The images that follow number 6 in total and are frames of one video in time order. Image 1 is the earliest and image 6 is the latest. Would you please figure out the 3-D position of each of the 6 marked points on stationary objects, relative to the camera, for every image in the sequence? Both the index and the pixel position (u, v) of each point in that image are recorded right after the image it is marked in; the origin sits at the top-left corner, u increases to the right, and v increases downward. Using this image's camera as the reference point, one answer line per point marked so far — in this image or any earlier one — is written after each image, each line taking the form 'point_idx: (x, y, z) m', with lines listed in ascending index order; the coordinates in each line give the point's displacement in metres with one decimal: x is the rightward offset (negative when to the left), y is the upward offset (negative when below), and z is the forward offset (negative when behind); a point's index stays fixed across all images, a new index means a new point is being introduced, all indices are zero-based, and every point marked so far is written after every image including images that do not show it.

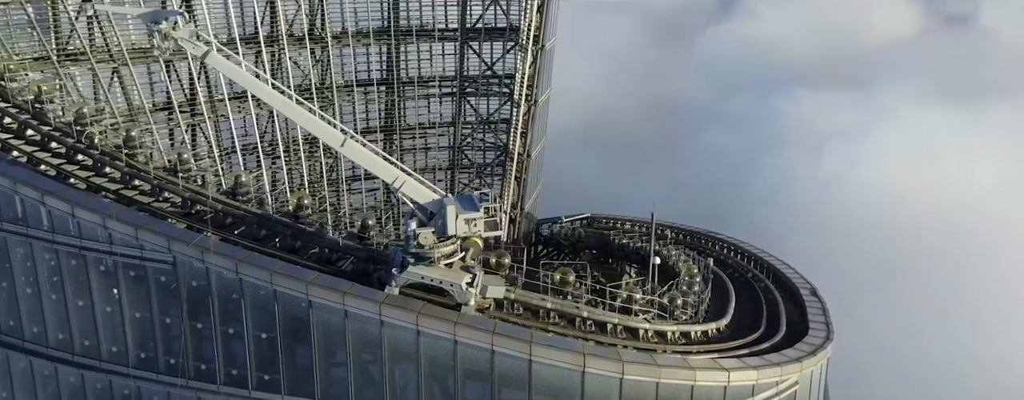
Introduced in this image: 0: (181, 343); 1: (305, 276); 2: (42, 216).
0: (-9.1, -3.9, +19.5) m
1: (-5.3, -1.9, +18.0) m
2: (-12.9, -0.5, +19.5) m
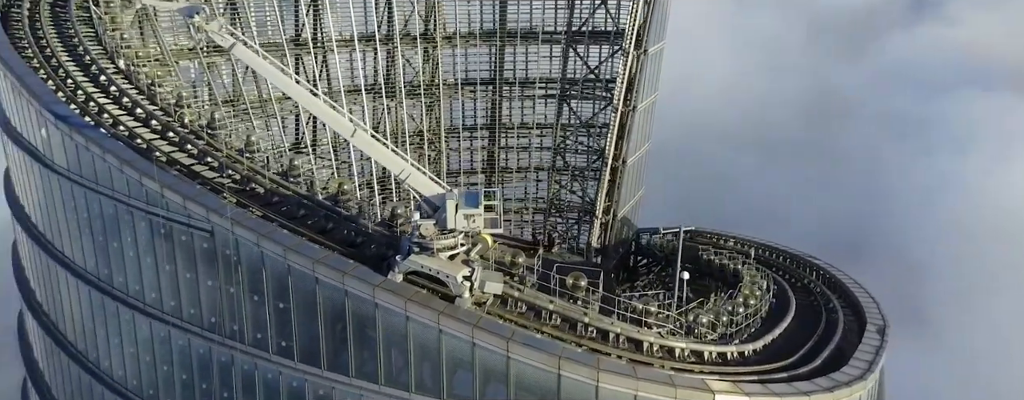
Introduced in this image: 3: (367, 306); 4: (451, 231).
0: (-9.1, -3.2, +21.9) m
1: (-5.5, -1.5, +19.7) m
2: (-12.4, +0.5, +22.7) m
3: (-4.0, -2.9, +19.3) m
4: (-1.8, -0.9, +20.0) m
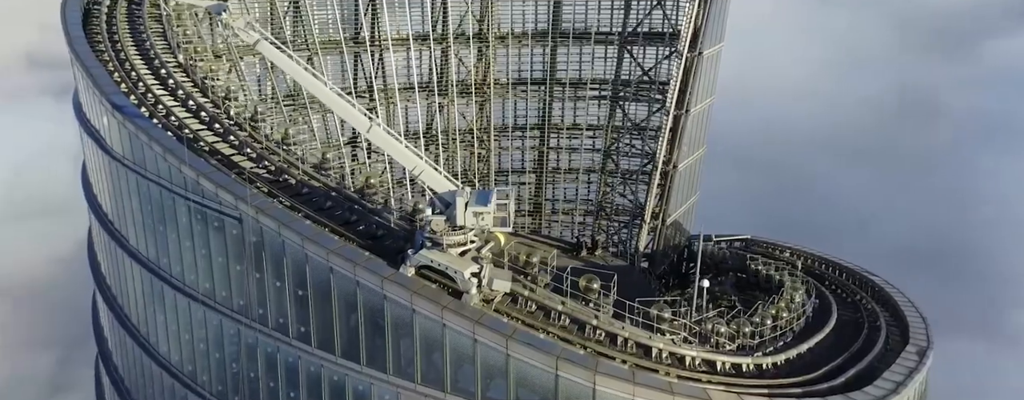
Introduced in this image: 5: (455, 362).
0: (-8.6, -2.8, +23.0) m
1: (-5.2, -1.3, +20.4) m
2: (-11.8, +1.0, +24.1) m
3: (-3.8, -2.7, +19.9) m
4: (-1.5, -0.8, +20.4) m
5: (-1.5, -4.4, +19.3) m
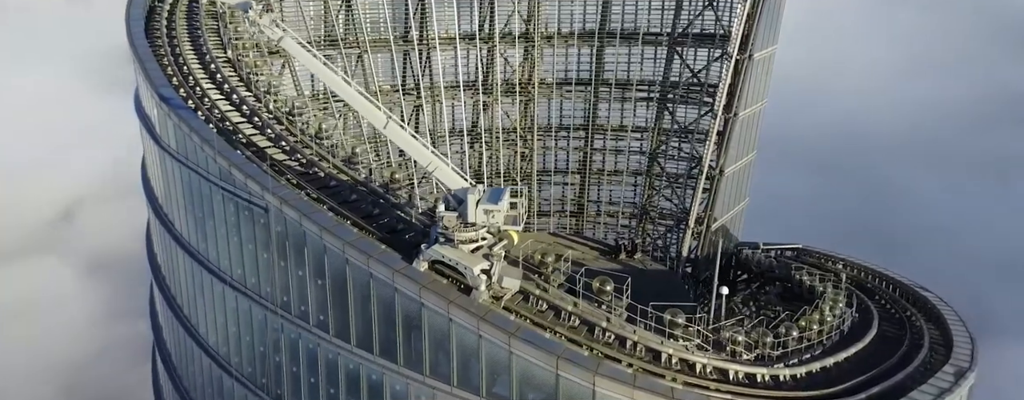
0: (-8.1, -2.5, +23.9) m
1: (-4.9, -1.1, +21.0) m
2: (-11.0, +1.4, +25.3) m
3: (-3.6, -2.6, +20.3) m
4: (-1.1, -0.7, +20.6) m
5: (-1.4, -4.3, +19.6) m
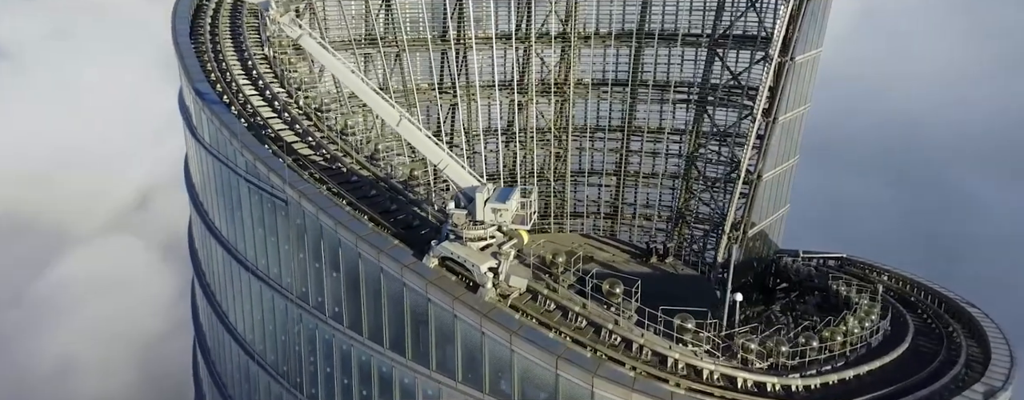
0: (-7.6, -2.3, +24.6) m
1: (-4.6, -0.9, +21.5) m
2: (-10.3, +1.7, +26.2) m
3: (-3.4, -2.4, +20.7) m
4: (-0.9, -0.7, +20.8) m
5: (-1.3, -4.3, +19.8) m
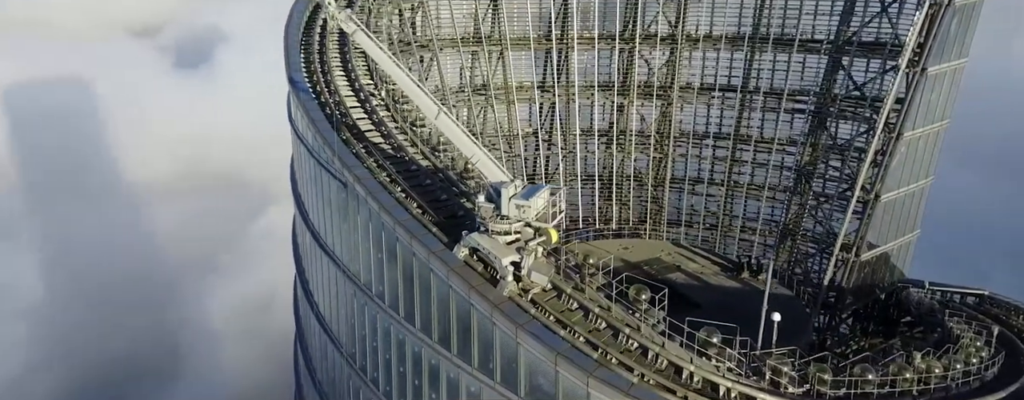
0: (-6.0, -1.7, +26.3) m
1: (-3.5, -0.5, +22.6) m
2: (-8.0, +2.5, +28.4) m
3: (-2.6, -2.1, +21.6) m
4: (0.0, -0.5, +21.3) m
5: (-0.9, -4.1, +20.4) m
